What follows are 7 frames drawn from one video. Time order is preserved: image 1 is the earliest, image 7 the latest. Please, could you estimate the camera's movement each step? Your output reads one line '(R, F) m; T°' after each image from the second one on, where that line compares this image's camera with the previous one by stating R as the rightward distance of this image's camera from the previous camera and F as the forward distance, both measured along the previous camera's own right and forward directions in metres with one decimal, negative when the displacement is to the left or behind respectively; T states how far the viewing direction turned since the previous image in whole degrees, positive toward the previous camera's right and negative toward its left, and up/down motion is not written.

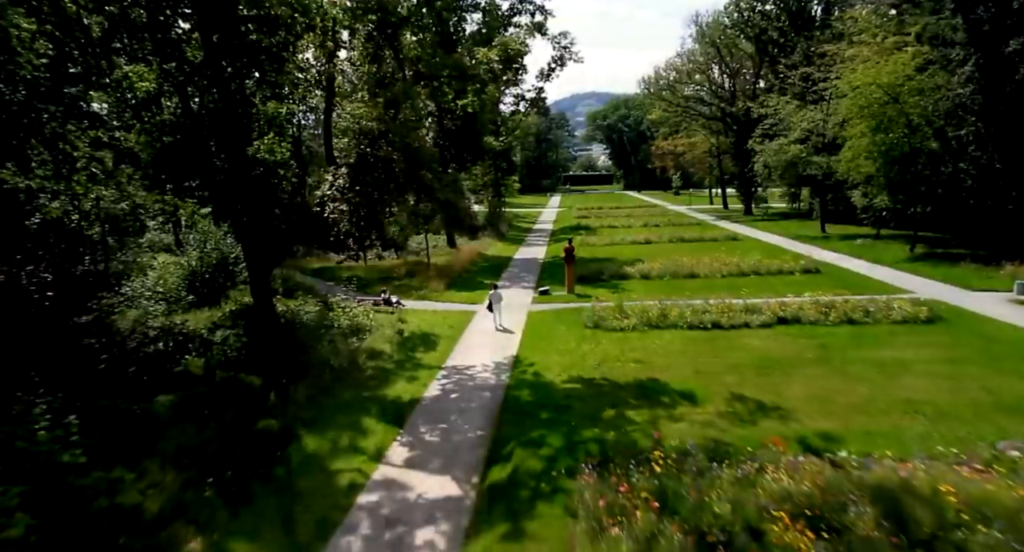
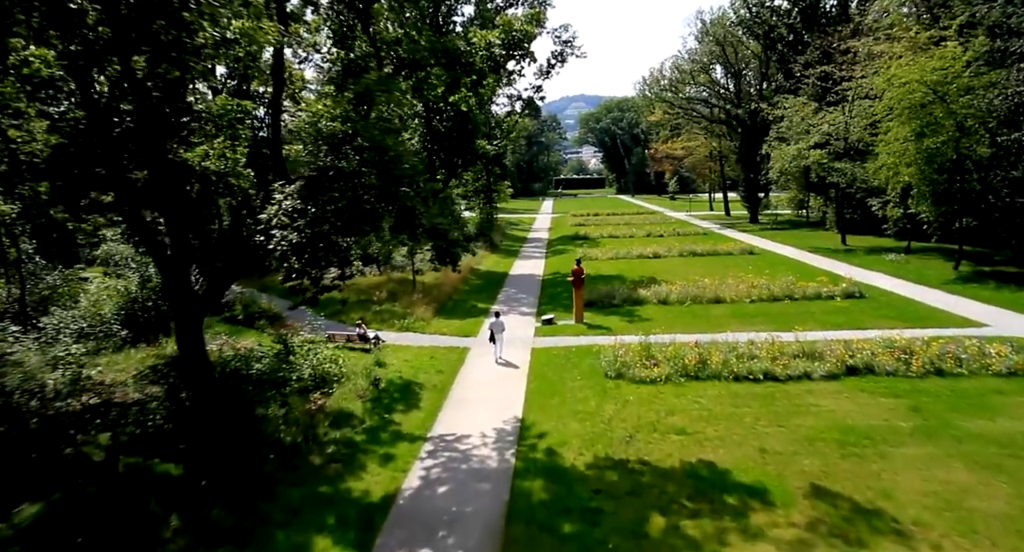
(-0.3, +3.0) m; +1°
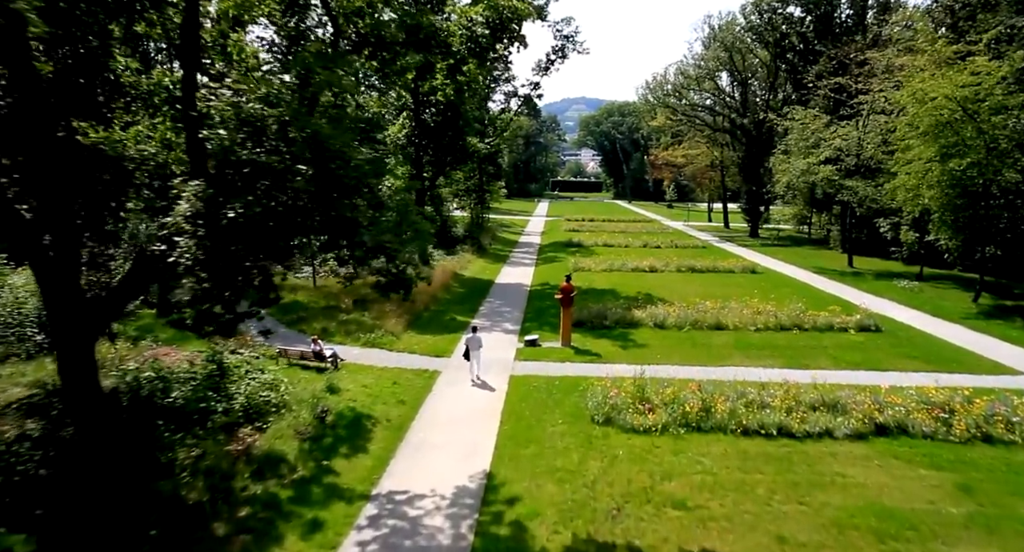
(+0.3, +1.9) m; +1°
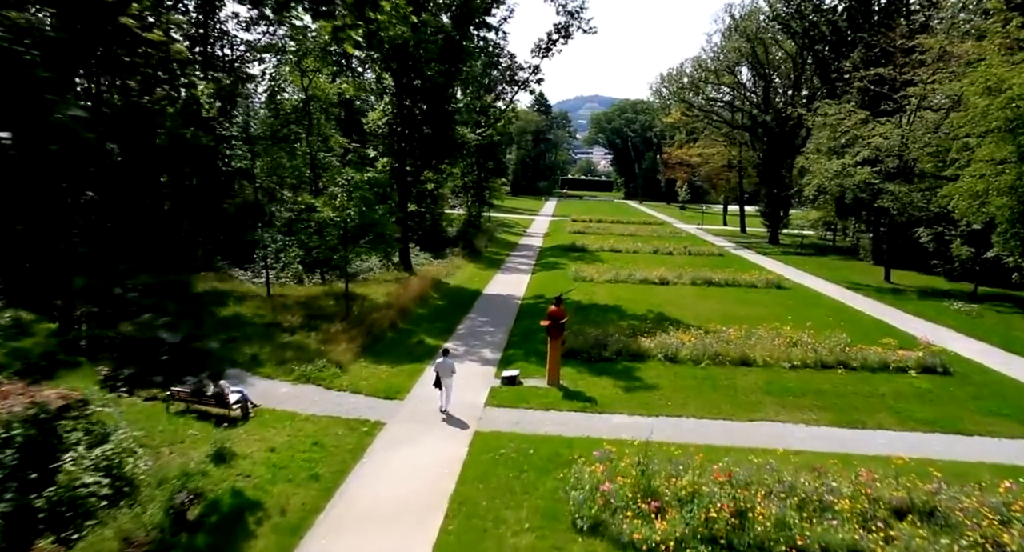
(+0.7, +3.4) m; -1°
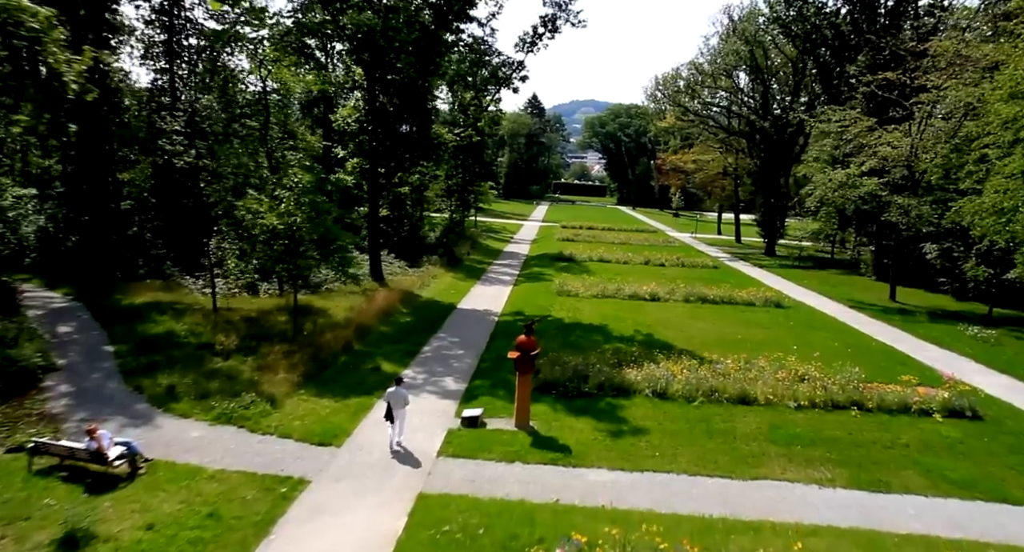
(+0.5, +1.9) m; +1°
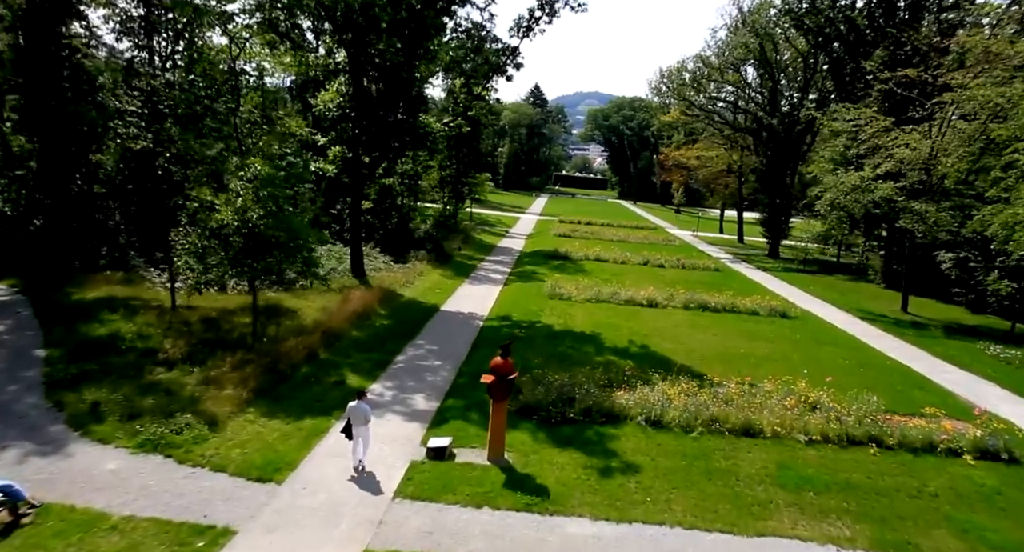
(+0.4, +1.5) m; 0°
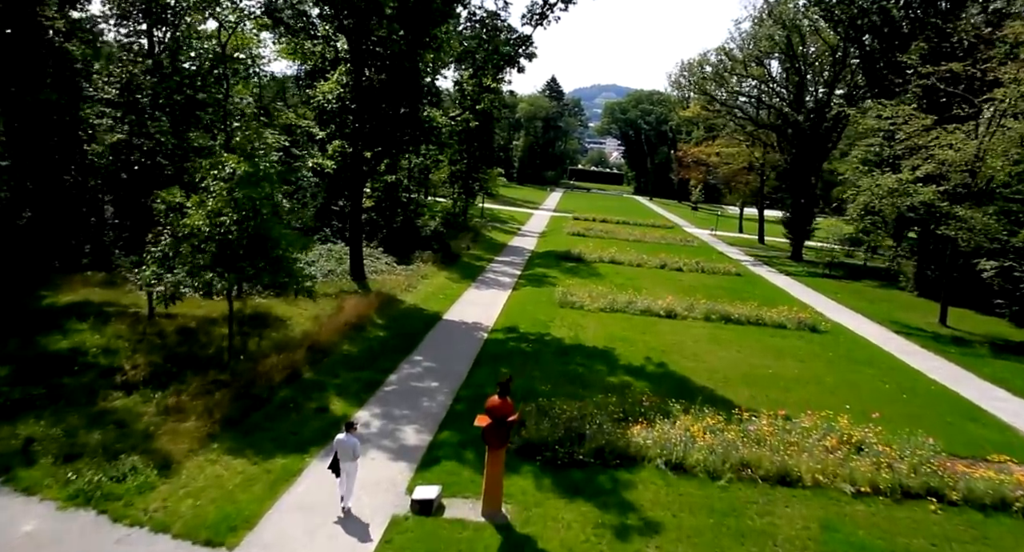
(+0.2, +1.5) m; -1°
